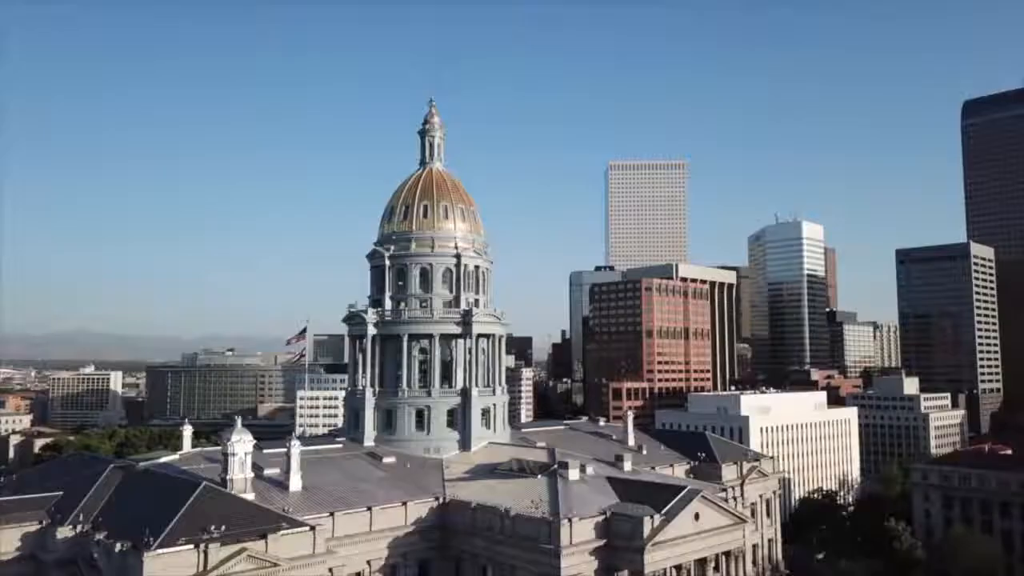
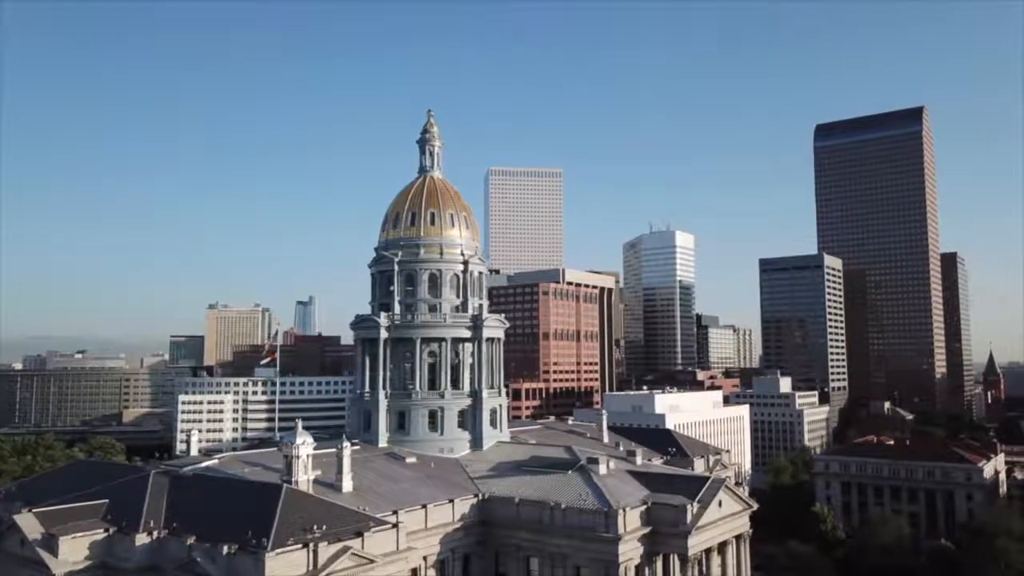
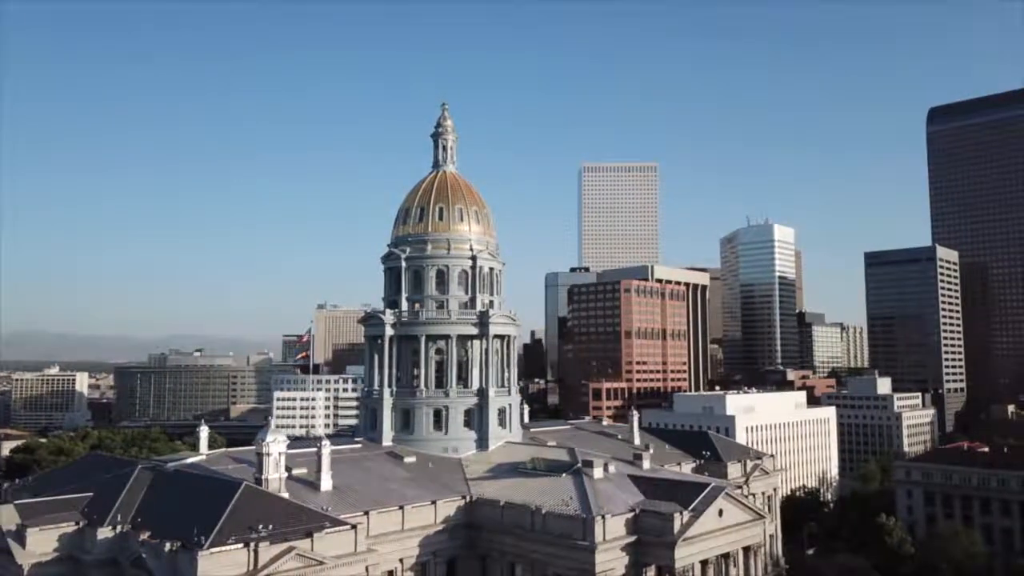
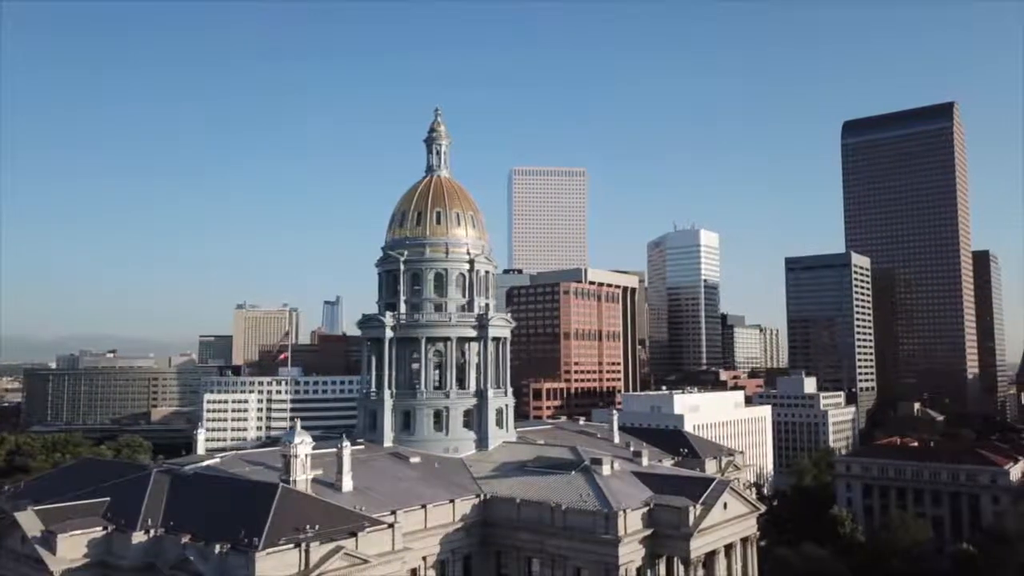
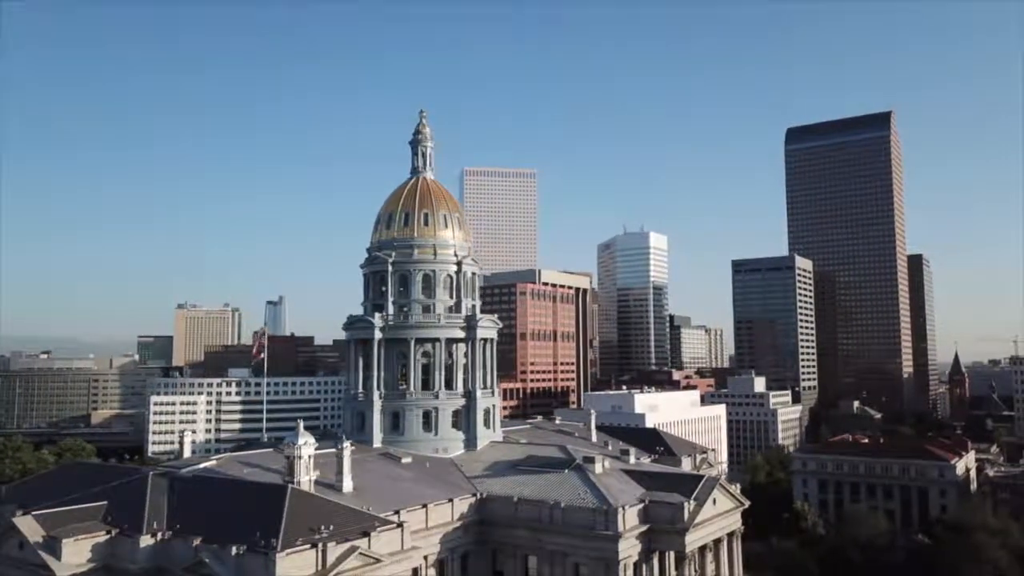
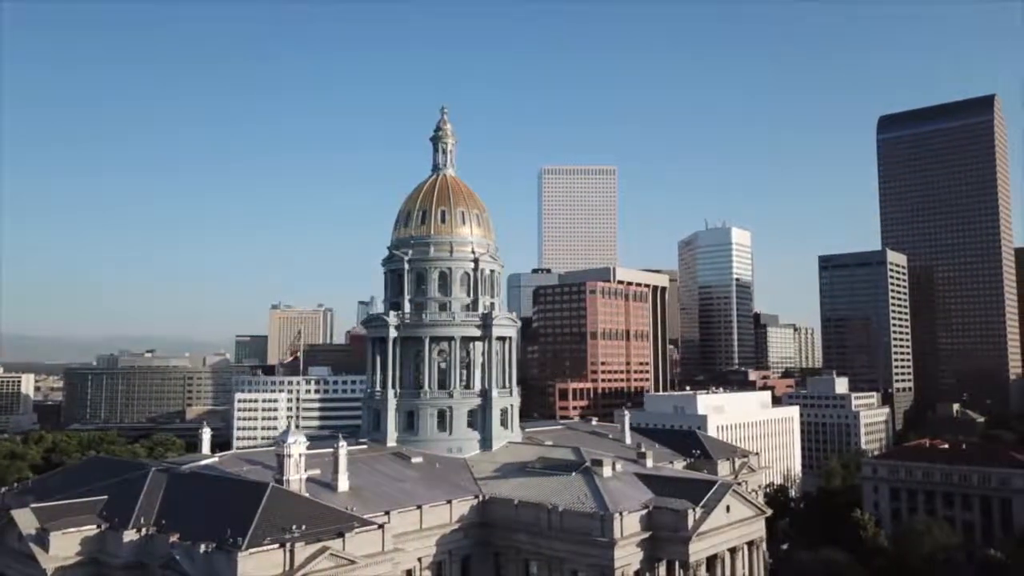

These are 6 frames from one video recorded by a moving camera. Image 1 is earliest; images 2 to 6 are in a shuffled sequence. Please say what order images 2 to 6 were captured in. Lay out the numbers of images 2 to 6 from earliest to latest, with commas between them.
3, 6, 4, 2, 5
